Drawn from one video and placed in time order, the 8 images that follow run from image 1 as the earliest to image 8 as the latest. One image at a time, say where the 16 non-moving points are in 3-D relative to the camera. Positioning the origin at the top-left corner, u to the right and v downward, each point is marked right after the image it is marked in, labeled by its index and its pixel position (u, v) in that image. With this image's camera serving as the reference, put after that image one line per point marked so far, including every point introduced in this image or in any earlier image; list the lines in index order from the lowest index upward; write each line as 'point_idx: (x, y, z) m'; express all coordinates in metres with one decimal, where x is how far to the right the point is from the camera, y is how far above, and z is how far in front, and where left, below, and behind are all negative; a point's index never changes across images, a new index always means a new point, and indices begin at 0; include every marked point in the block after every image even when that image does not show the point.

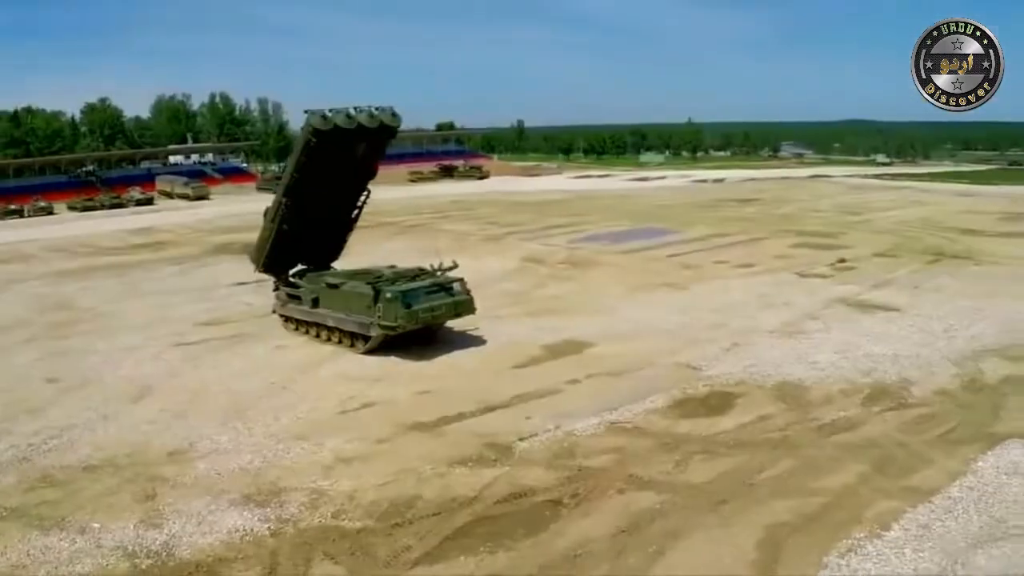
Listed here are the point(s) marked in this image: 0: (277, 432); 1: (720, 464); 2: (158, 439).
0: (-4.1, -2.6, +15.2) m
1: (+3.4, -2.6, +13.8) m
2: (-6.1, -2.8, +15.1) m
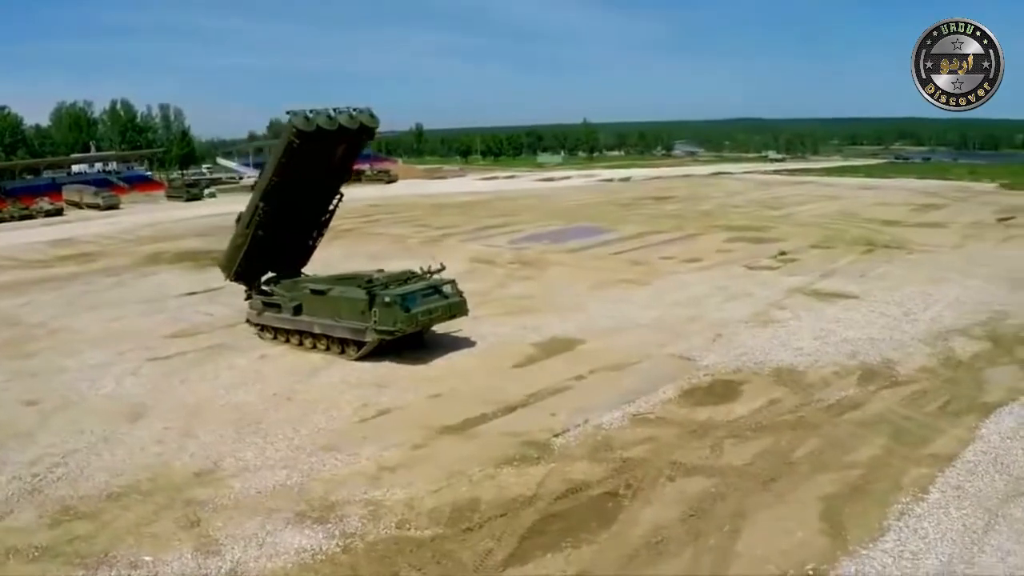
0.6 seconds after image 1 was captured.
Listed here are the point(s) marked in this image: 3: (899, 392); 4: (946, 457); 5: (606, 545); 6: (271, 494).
0: (-3.5, -2.7, +14.8) m
1: (+4.1, -2.5, +14.4) m
2: (-5.5, -3.0, +14.3) m
3: (+7.2, -1.8, +15.9) m
4: (+6.8, -2.3, +13.5) m
5: (+1.3, -3.5, +11.7) m
6: (-3.6, -3.2, +13.1) m
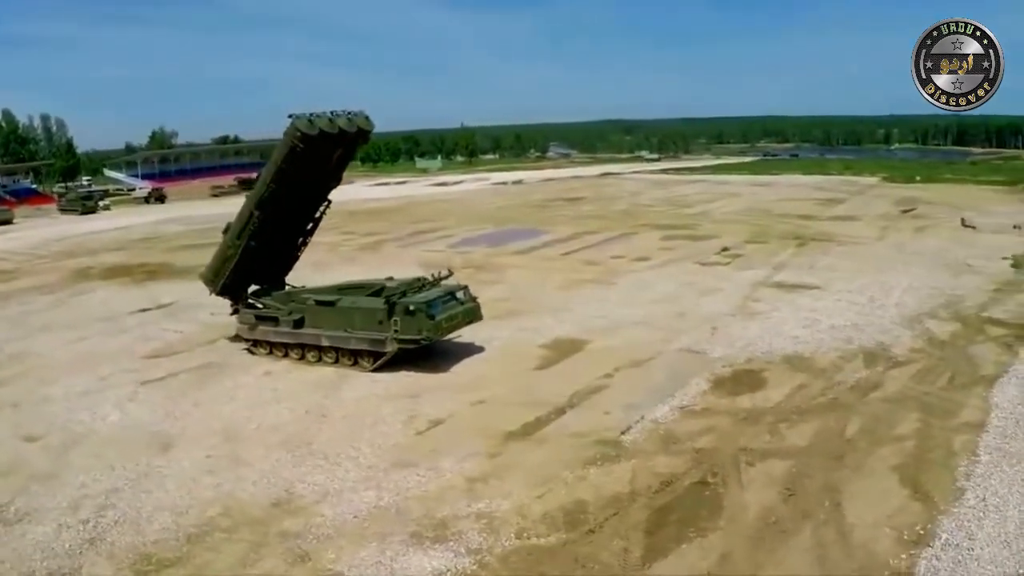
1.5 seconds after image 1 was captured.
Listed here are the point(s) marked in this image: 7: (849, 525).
0: (-2.3, -2.9, +14.2) m
1: (+5.2, -2.3, +15.3) m
2: (-4.2, -3.2, +13.4) m
3: (+8.0, -1.5, +17.3) m
4: (+8.1, -2.1, +14.9) m
5: (+3.0, -3.4, +12.1) m
6: (-2.0, -3.4, +12.6) m
7: (+4.7, -3.3, +12.1) m
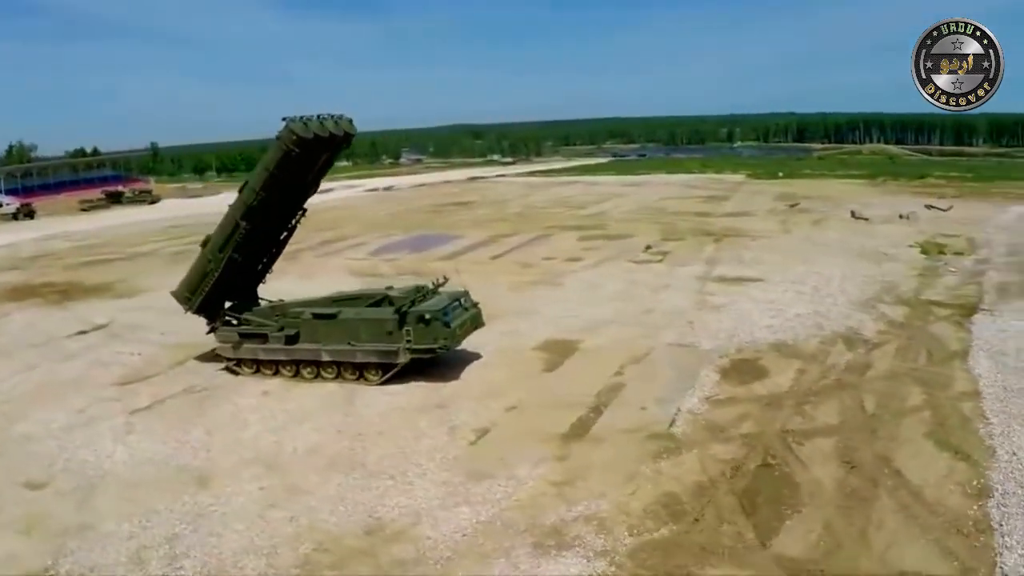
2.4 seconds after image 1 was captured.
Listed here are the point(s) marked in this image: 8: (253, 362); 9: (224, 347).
0: (-1.1, -3.1, +13.9) m
1: (+6.0, -2.2, +16.5) m
2: (-2.7, -3.5, +12.7) m
3: (+8.3, -1.2, +19.0) m
4: (+8.9, -1.8, +16.7) m
5: (+4.6, -3.3, +12.9) m
6: (-0.4, -3.5, +12.3) m
7: (+6.2, -3.1, +13.3) m
8: (-5.8, -1.7, +19.6) m
9: (-6.6, -1.4, +19.6) m
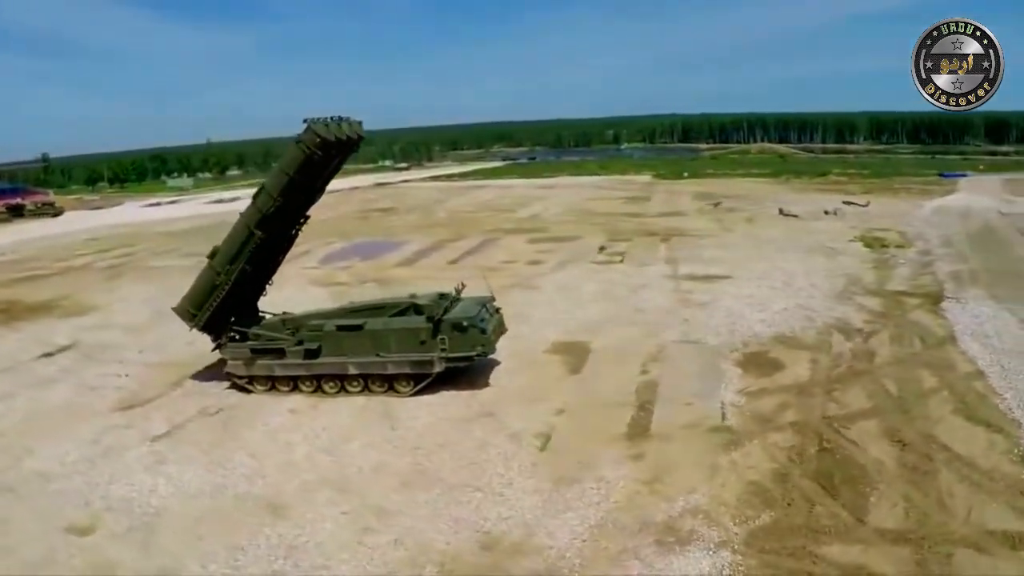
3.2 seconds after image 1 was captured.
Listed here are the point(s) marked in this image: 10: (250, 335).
0: (+0.3, -3.2, +13.9) m
1: (+6.9, -2.0, +17.5) m
2: (-1.1, -3.6, +12.4) m
3: (+8.7, -1.0, +20.4) m
4: (+9.6, -1.5, +18.2) m
5: (+6.1, -3.2, +13.8) m
6: (+1.2, -3.6, +12.4) m
7: (+7.6, -2.9, +14.4) m
8: (-5.3, -2.0, +18.7) m
9: (-6.0, -1.7, +18.6) m
10: (-5.8, -1.0, +18.9) m
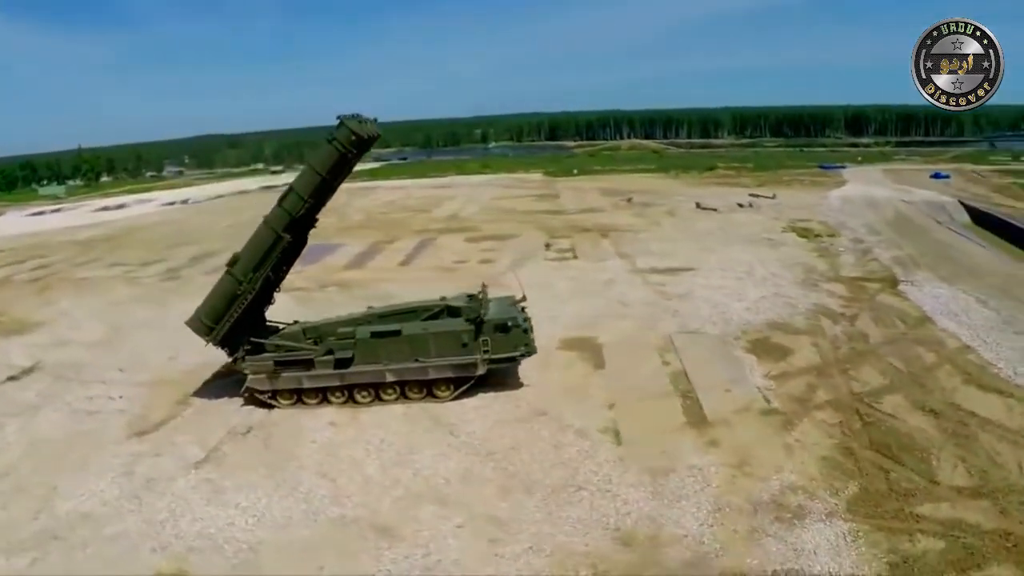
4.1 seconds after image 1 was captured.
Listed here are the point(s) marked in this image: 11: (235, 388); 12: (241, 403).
0: (+1.9, -3.1, +14.1) m
1: (+7.7, -1.7, +18.9) m
2: (+0.8, -3.6, +12.4) m
3: (+8.8, -0.7, +22.1) m
4: (+10.2, -1.1, +20.1) m
5: (+7.6, -2.9, +15.1) m
6: (+3.1, -3.5, +12.8) m
7: (+9.0, -2.6, +16.0) m
8: (-4.5, -2.2, +17.9) m
9: (-5.2, -1.9, +17.6) m
10: (-5.0, -1.2, +17.9) m
11: (-6.2, -2.3, +19.3) m
12: (-5.7, -2.4, +18.3) m
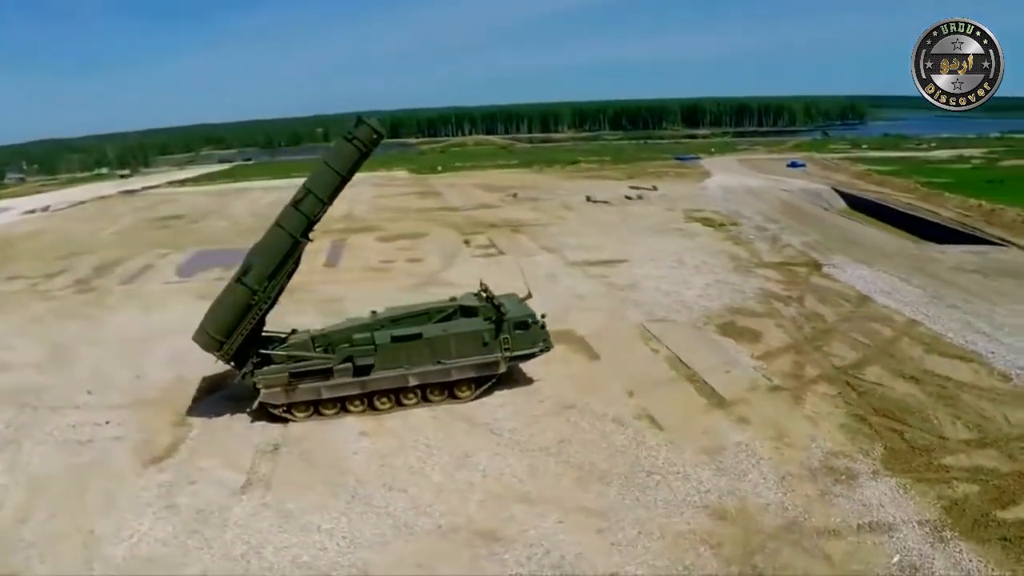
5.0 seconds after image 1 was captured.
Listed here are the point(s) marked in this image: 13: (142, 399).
0: (+3.1, -3.0, +15.0) m
1: (+7.6, -1.3, +20.8) m
2: (+2.4, -3.5, +13.1) m
3: (+8.1, -0.2, +24.2) m
4: (+9.8, -0.6, +22.5) m
5: (+8.4, -2.5, +17.1) m
6: (+4.5, -3.3, +13.9) m
7: (+9.6, -2.1, +18.3) m
8: (-4.1, -2.3, +17.2) m
9: (-4.7, -2.1, +16.8) m
10: (-4.6, -1.4, +17.1) m
11: (-5.9, -2.5, +18.3) m
12: (-5.3, -2.6, +17.4) m
13: (-8.0, -2.3, +18.6) m
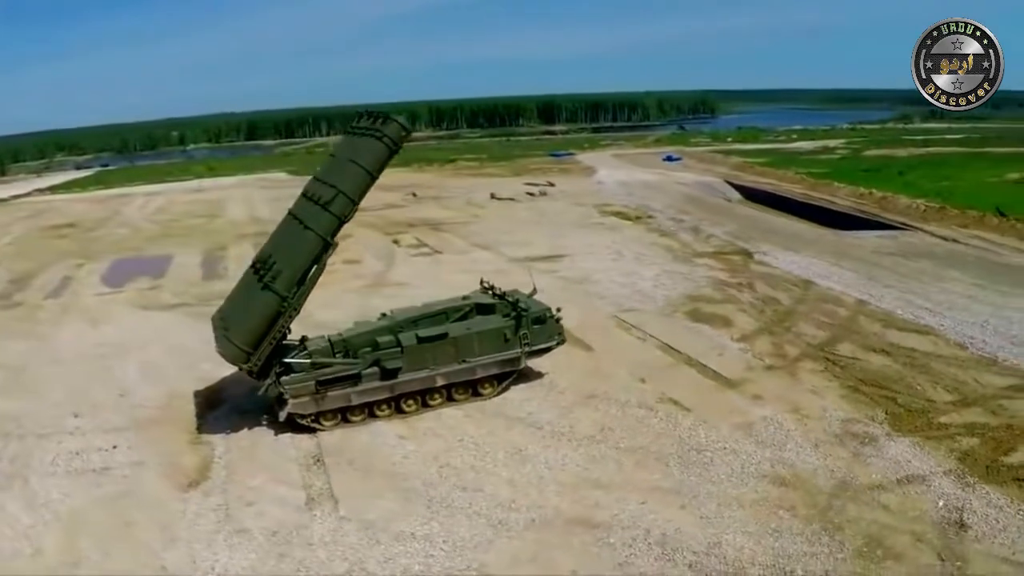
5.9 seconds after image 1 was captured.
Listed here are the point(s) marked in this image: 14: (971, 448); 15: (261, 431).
0: (+4.1, -2.7, +16.0) m
1: (+7.3, -0.9, +22.6) m
2: (+3.7, -3.3, +14.0) m
3: (+7.1, +0.2, +26.0) m
4: (+9.2, -0.1, +24.7) m
5: (+8.9, -2.1, +19.1) m
6: (+5.7, -3.0, +15.3) m
7: (+9.7, -1.6, +20.5) m
8: (-3.4, -2.4, +16.9) m
9: (-4.0, -2.2, +16.4) m
10: (-4.0, -1.5, +16.7) m
11: (-5.5, -2.6, +17.5) m
12: (-4.6, -2.8, +16.8) m
13: (-7.5, -2.6, +17.5) m
14: (+8.4, -3.0, +15.8) m
15: (-4.9, -2.8, +16.8) m
